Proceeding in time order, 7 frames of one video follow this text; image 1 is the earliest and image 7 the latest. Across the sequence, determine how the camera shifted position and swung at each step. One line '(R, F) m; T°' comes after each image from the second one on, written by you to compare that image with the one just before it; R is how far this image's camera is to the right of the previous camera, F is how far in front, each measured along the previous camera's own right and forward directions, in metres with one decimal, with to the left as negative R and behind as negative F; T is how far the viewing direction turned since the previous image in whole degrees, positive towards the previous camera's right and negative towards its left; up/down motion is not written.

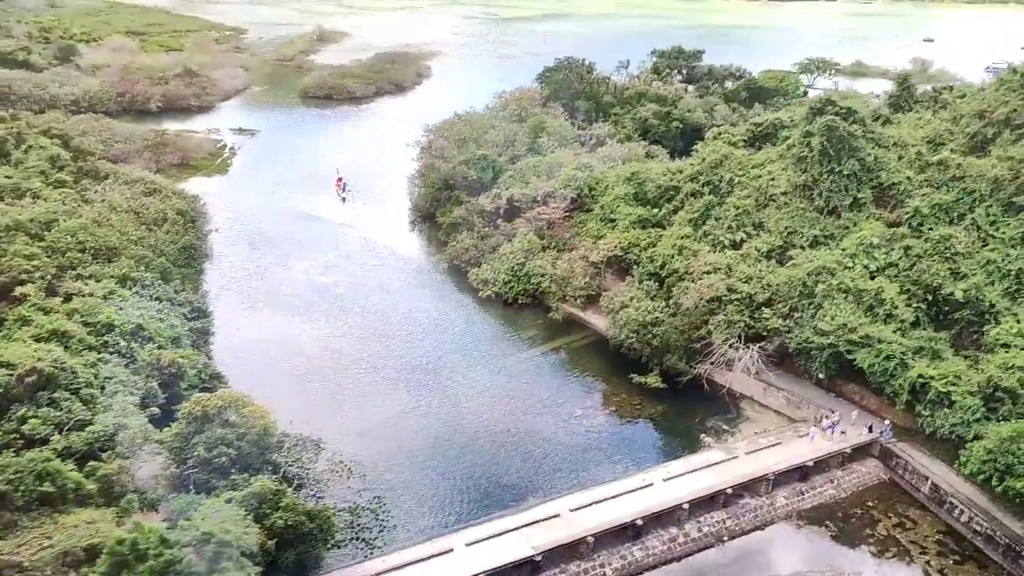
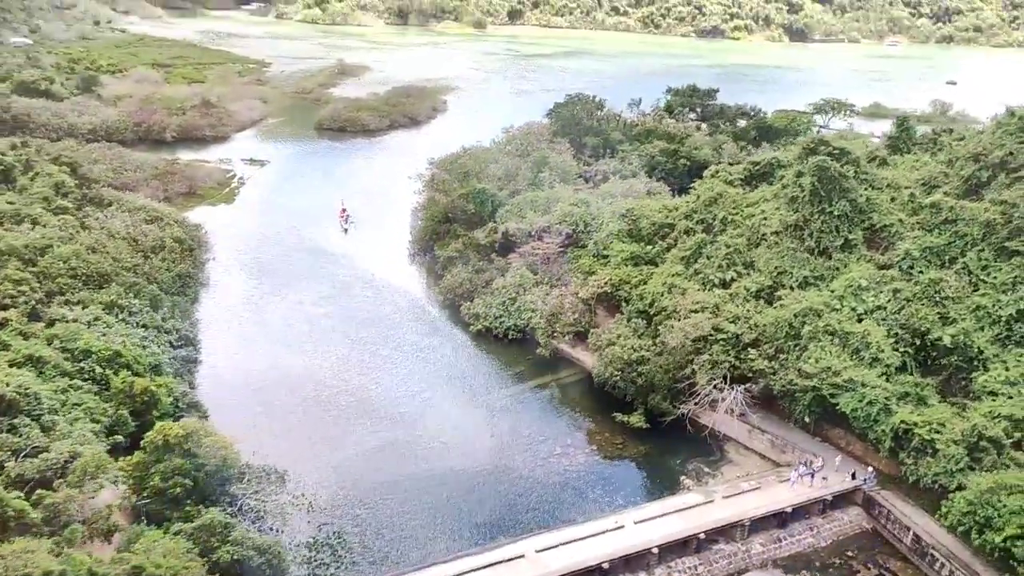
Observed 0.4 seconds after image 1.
(+0.6, +0.1) m; -2°
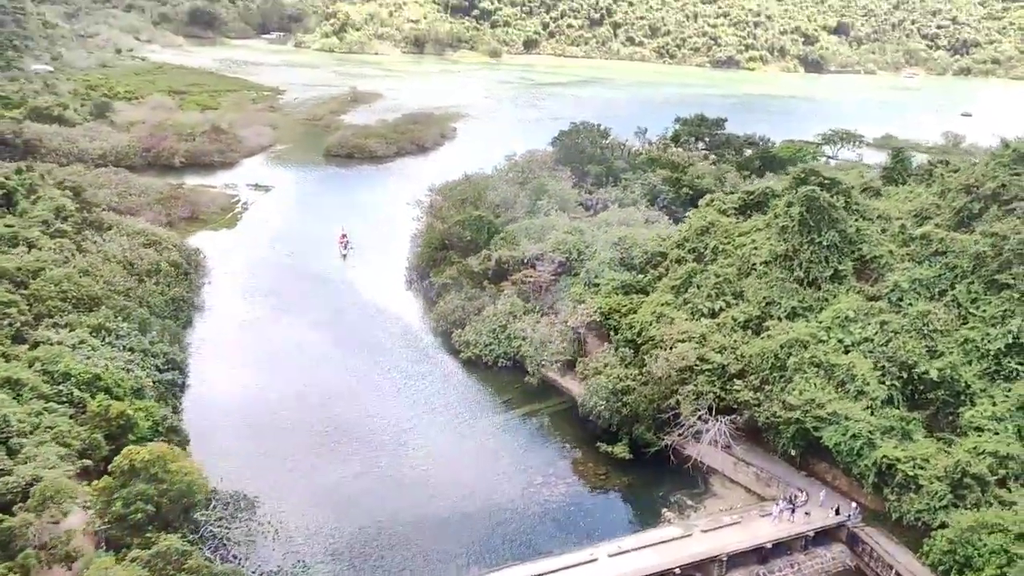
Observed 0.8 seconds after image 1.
(+0.5, +0.1) m; -1°
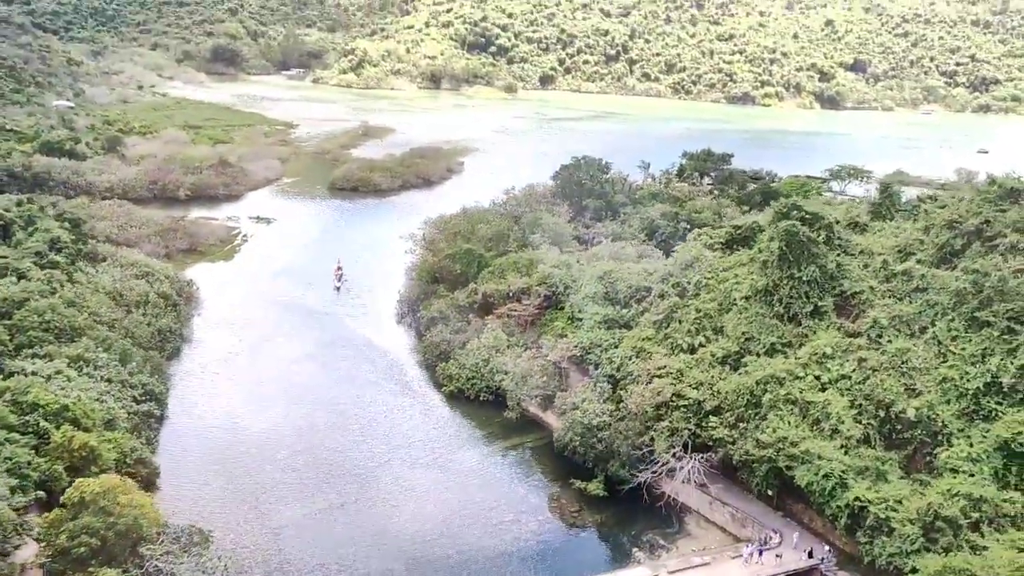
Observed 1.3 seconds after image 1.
(+0.7, +0.1) m; -1°
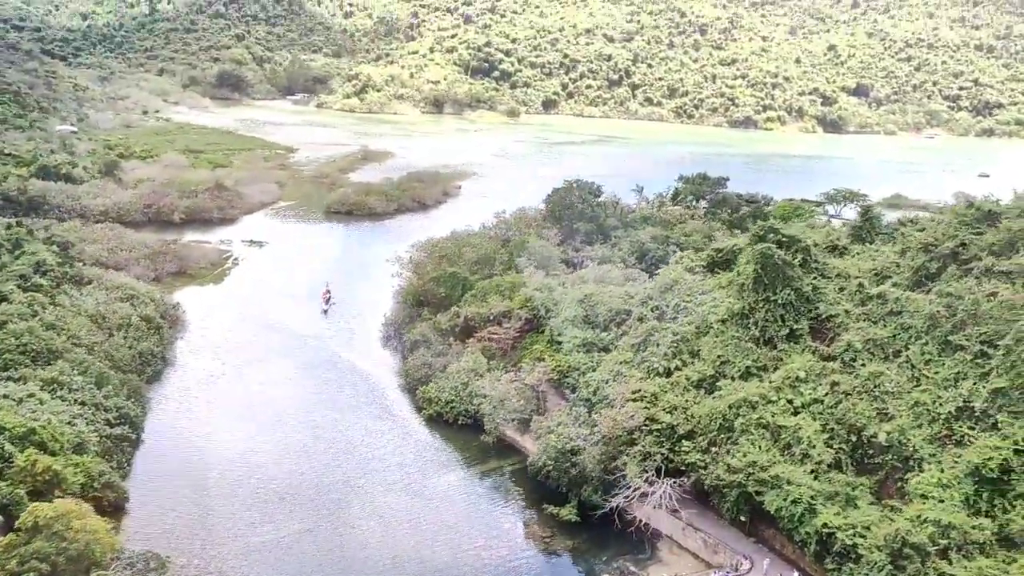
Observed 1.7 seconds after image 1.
(+0.5, 0.0) m; 0°
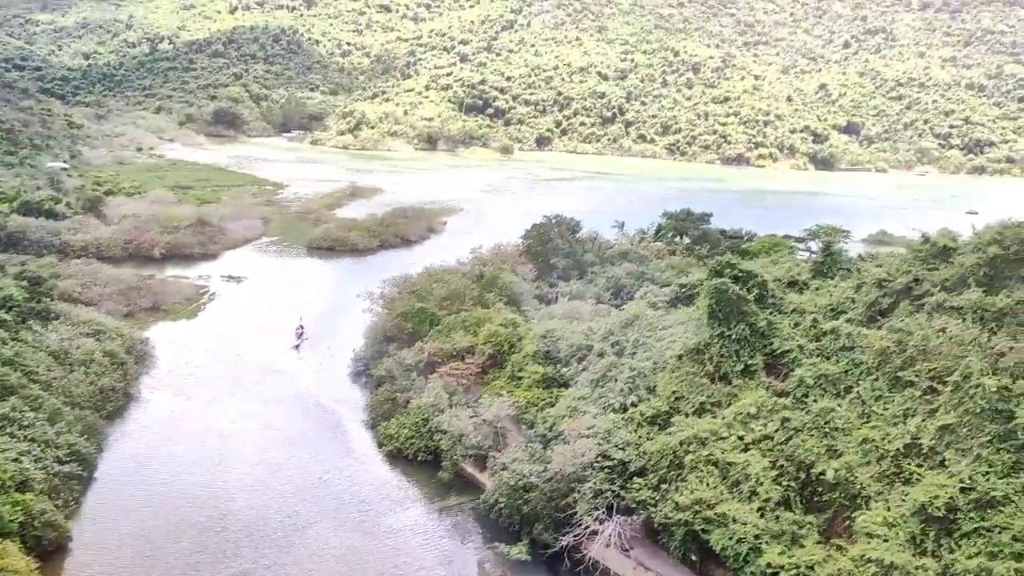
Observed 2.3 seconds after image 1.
(+0.7, 0.0) m; 0°
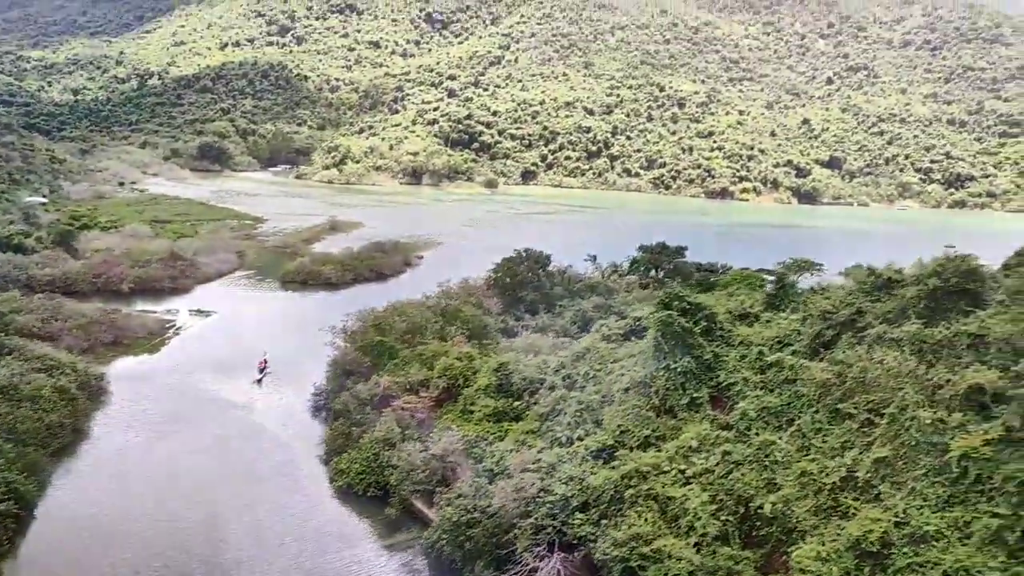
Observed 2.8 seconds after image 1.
(+0.7, 0.0) m; +1°
